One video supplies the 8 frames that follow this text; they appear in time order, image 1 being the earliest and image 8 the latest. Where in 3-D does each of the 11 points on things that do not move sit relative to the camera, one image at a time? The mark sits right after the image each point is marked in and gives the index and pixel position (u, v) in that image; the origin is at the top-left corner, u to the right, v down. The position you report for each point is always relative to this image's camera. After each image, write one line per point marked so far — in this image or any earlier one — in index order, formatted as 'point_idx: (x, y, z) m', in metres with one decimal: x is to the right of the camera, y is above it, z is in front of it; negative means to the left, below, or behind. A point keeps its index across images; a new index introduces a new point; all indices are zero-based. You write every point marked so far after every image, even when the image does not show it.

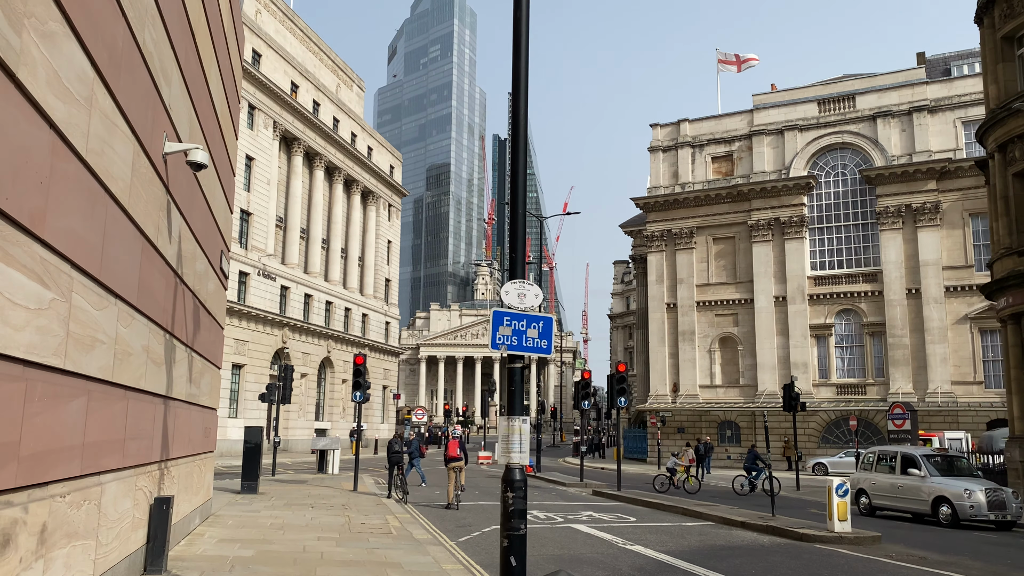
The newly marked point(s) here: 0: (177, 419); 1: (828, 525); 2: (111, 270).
0: (-4.6, -1.8, +10.6) m
1: (+5.7, -4.3, +14.1) m
2: (-3.5, +0.2, +6.7) m
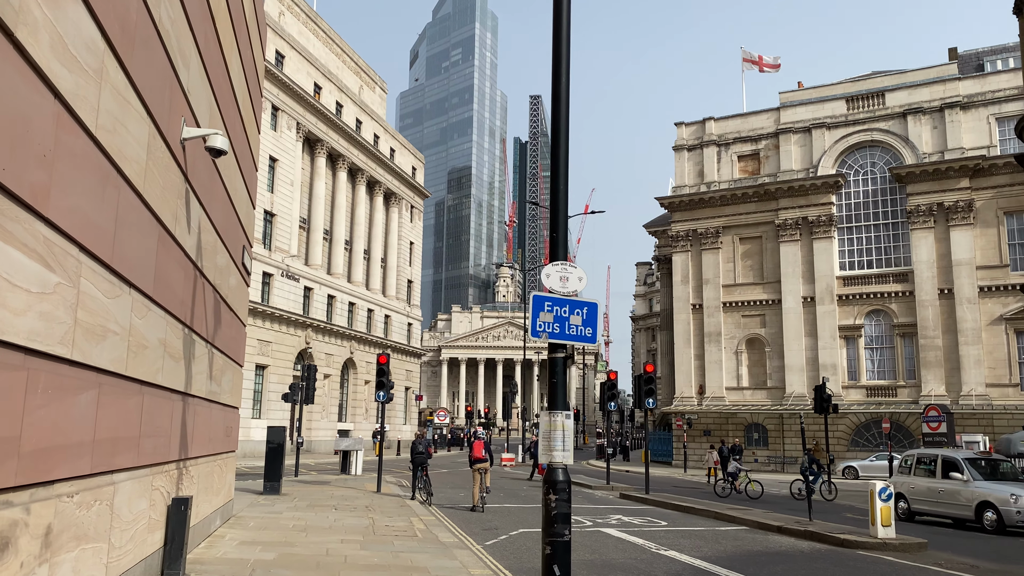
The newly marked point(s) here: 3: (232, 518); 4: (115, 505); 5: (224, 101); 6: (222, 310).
0: (-4.2, -1.7, +10.3) m
1: (+6.2, -4.2, +13.5) m
2: (-3.2, +0.3, +6.3) m
3: (-5.2, -4.3, +14.4) m
4: (-3.3, -1.8, +6.5) m
5: (-3.9, +2.6, +10.5) m
6: (-4.4, -0.3, +11.8) m
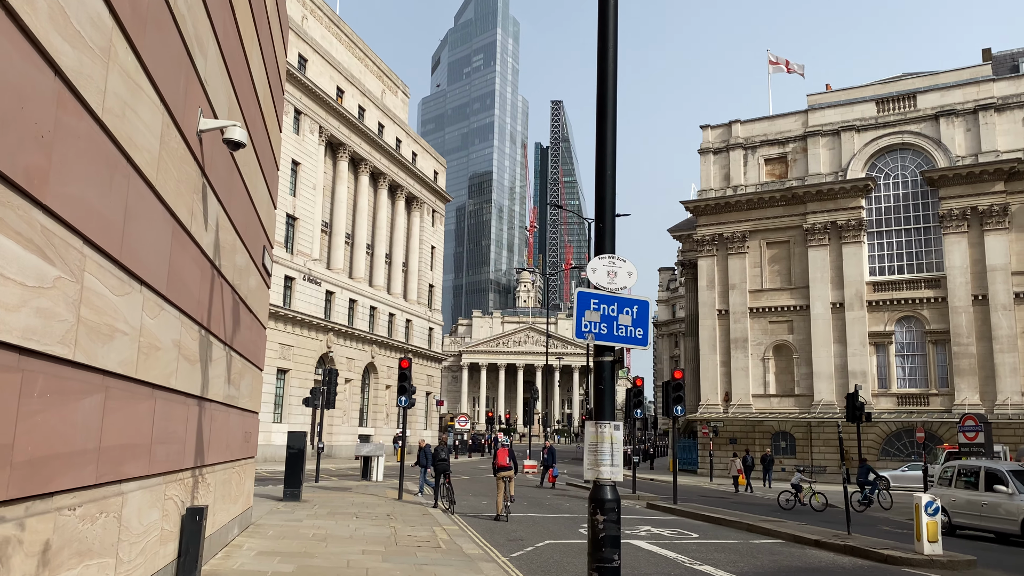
0: (-3.8, -1.7, +9.9) m
1: (+6.7, -4.3, +12.8) m
2: (-2.9, +0.3, +6.0) m
3: (-4.7, -4.3, +14.0) m
4: (-3.0, -1.8, +6.1) m
5: (-3.5, +2.6, +10.2) m
6: (-4.0, -0.3, +11.5) m
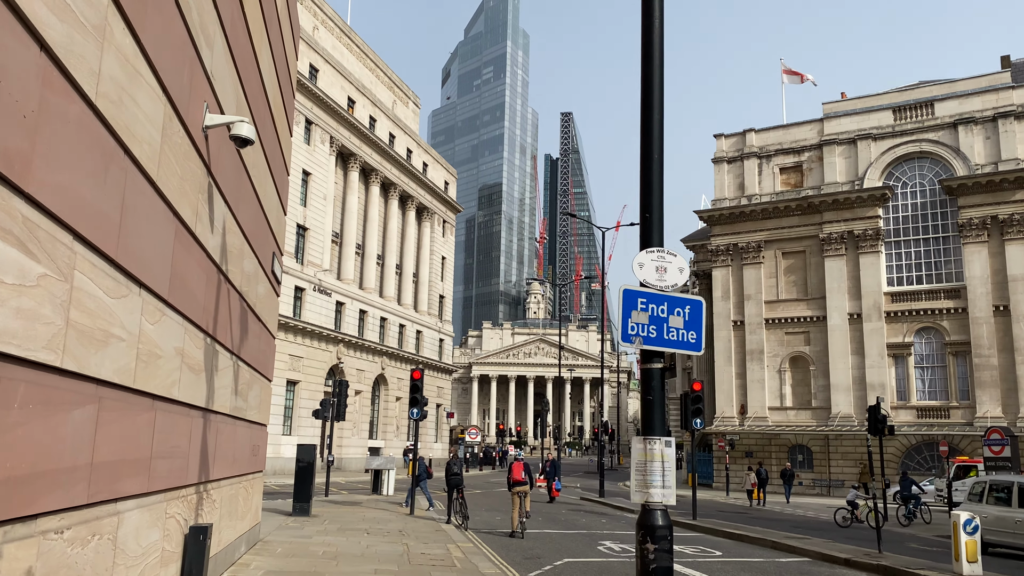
0: (-3.6, -1.8, +9.5) m
1: (+7.0, -4.4, +12.2) m
2: (-2.7, +0.3, +5.5) m
3: (-4.4, -4.5, +13.5) m
4: (-2.8, -1.8, +5.6) m
5: (-3.3, +2.5, +9.8) m
6: (-3.8, -0.5, +11.1) m
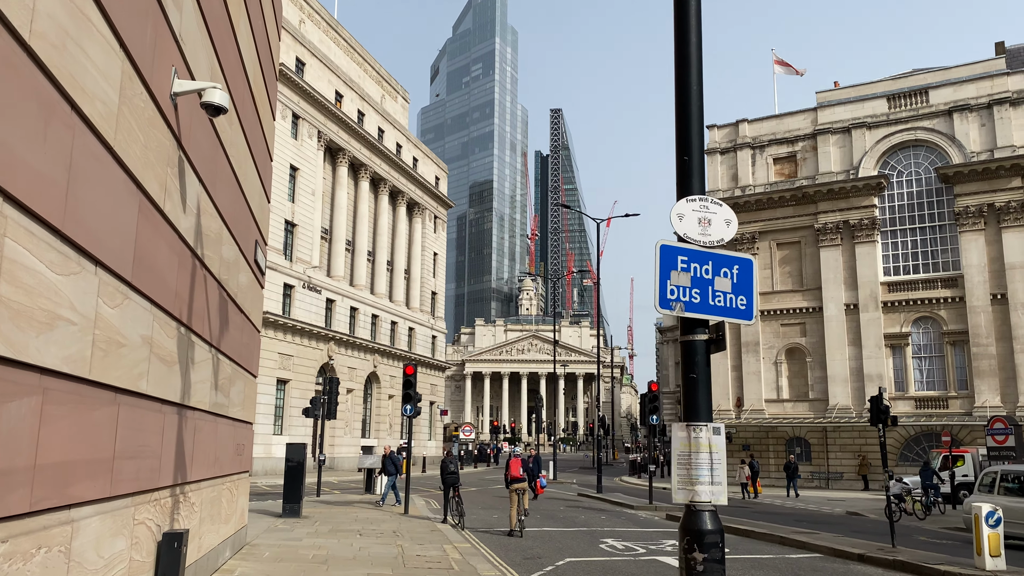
0: (-3.6, -1.6, +8.8) m
1: (+7.0, -4.1, +11.6) m
2: (-2.7, +0.4, +4.9) m
3: (-4.4, -4.3, +12.8) m
4: (-2.8, -1.7, +4.9) m
5: (-3.3, +2.6, +9.1) m
6: (-3.8, -0.3, +10.4) m
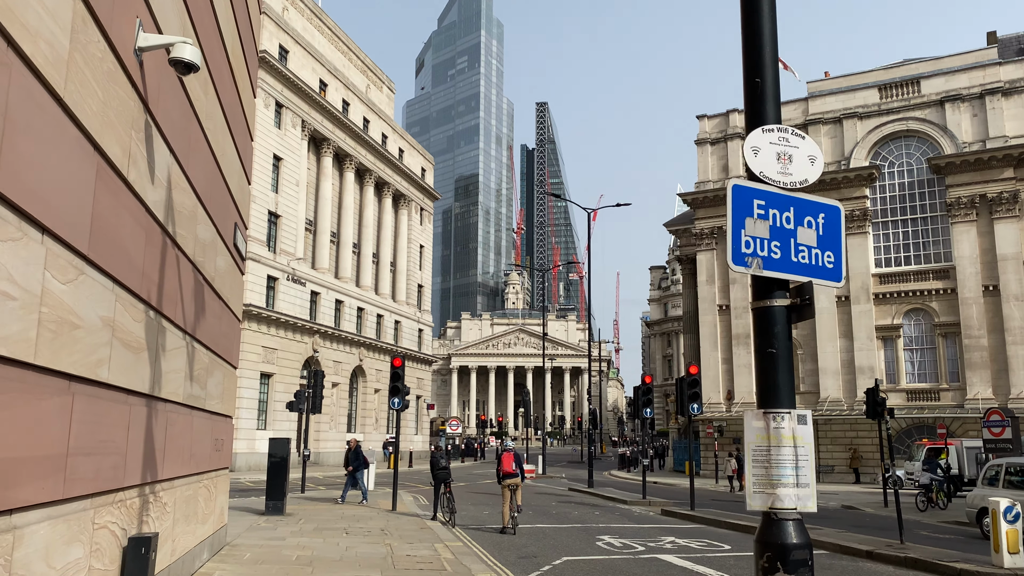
0: (-3.6, -1.5, +8.1) m
1: (+6.9, -3.9, +11.2) m
2: (-2.6, +0.6, +4.2) m
3: (-4.5, -4.1, +12.1) m
4: (-2.7, -1.5, +4.3) m
5: (-3.3, +2.8, +8.4) m
6: (-3.8, -0.1, +9.7) m
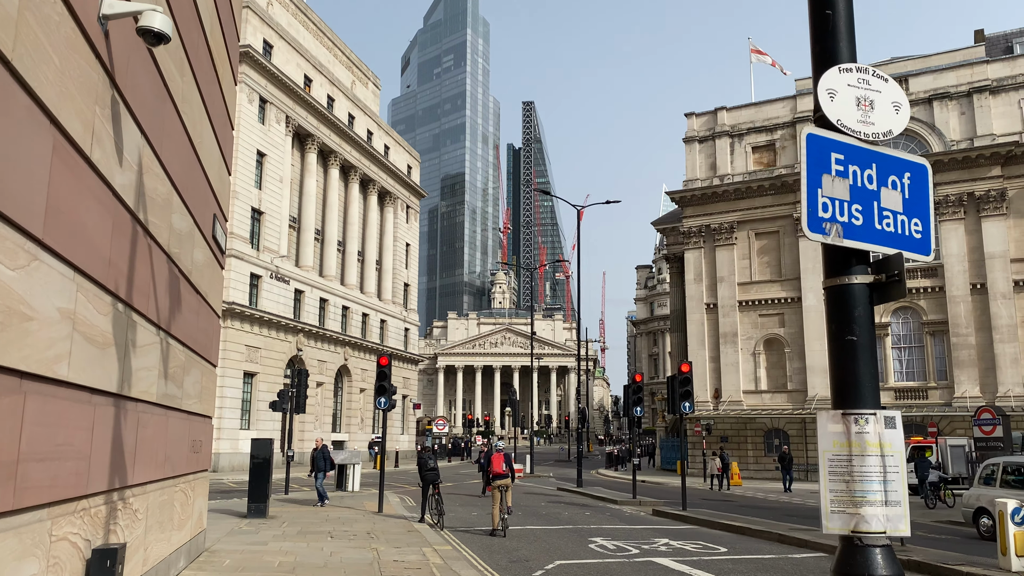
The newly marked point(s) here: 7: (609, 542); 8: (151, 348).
0: (-3.6, -1.4, +7.6) m
1: (+6.8, -3.8, +10.8) m
2: (-2.6, +0.7, +3.7) m
3: (-4.6, -4.0, +11.6) m
4: (-2.7, -1.4, +3.8) m
5: (-3.4, +2.9, +7.9) m
6: (-3.9, 0.0, +9.1) m
7: (+1.9, -5.0, +15.1) m
8: (-3.6, -0.6, +7.7) m
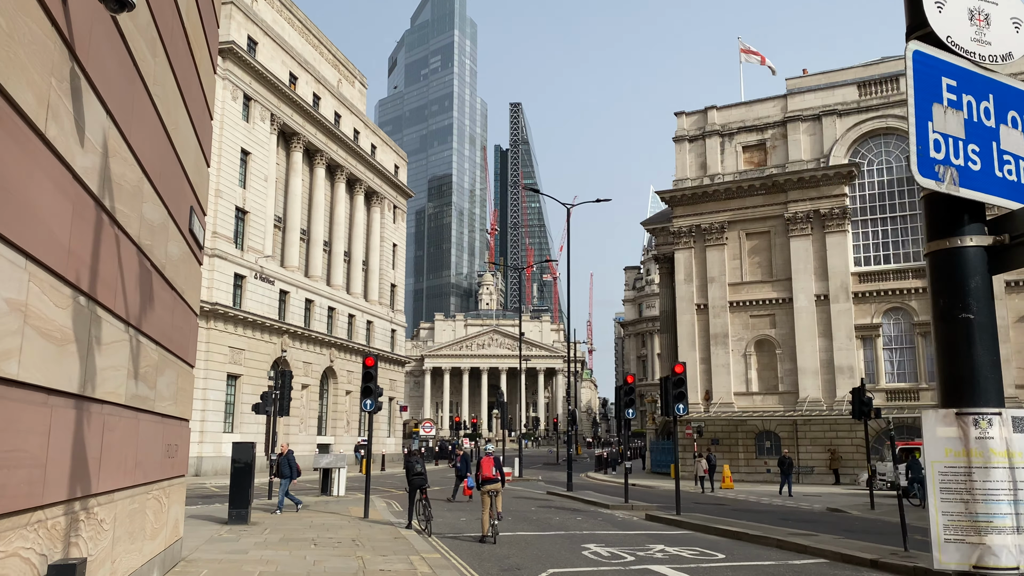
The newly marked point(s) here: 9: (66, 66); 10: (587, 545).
0: (-3.6, -1.3, +7.0) m
1: (+6.7, -3.8, +10.4) m
2: (-2.6, +0.7, +3.1) m
3: (-4.7, -3.9, +11.0) m
4: (-2.7, -1.4, +3.2) m
5: (-3.4, +3.0, +7.3) m
6: (-3.9, 0.0, +8.6) m
7: (+1.7, -4.9, +14.6) m
8: (-3.7, -0.5, +7.2) m
9: (-3.1, +1.5, +5.3) m
10: (+1.5, -5.1, +15.4) m
